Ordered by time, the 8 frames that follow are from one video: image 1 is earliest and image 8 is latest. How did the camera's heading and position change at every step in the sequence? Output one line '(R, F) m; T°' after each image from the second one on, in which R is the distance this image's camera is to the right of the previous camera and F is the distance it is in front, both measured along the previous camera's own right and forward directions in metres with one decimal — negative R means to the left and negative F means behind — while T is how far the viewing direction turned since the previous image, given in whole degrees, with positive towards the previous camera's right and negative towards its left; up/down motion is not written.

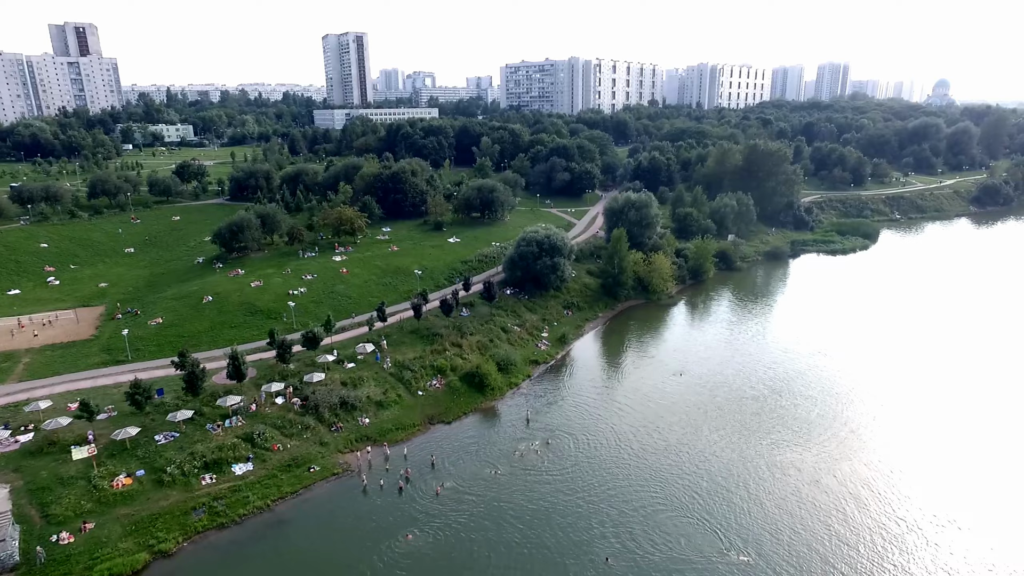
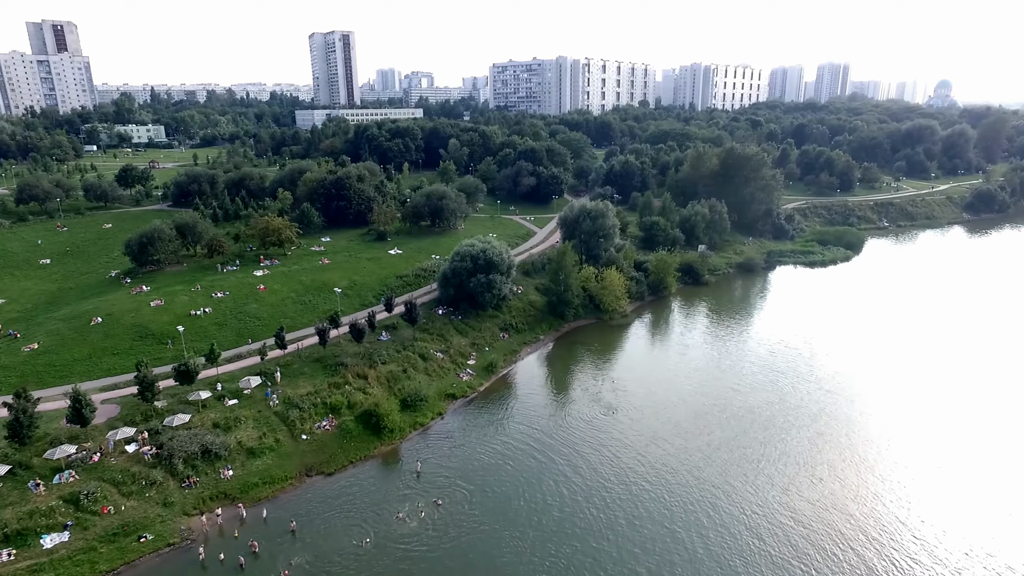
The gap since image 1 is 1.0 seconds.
(+5.3, +4.7) m; 0°
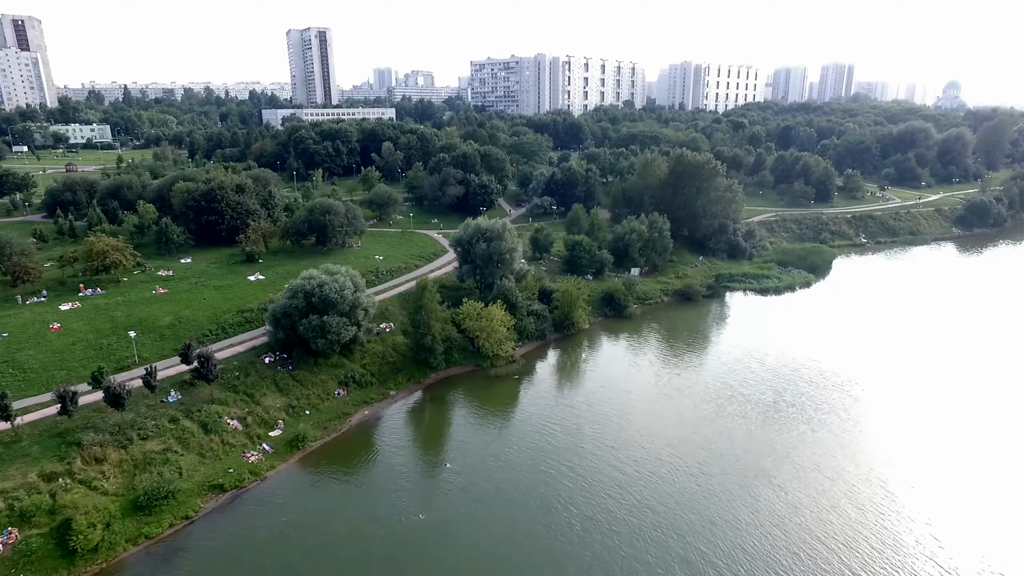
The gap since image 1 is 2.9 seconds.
(+10.0, +9.1) m; -1°
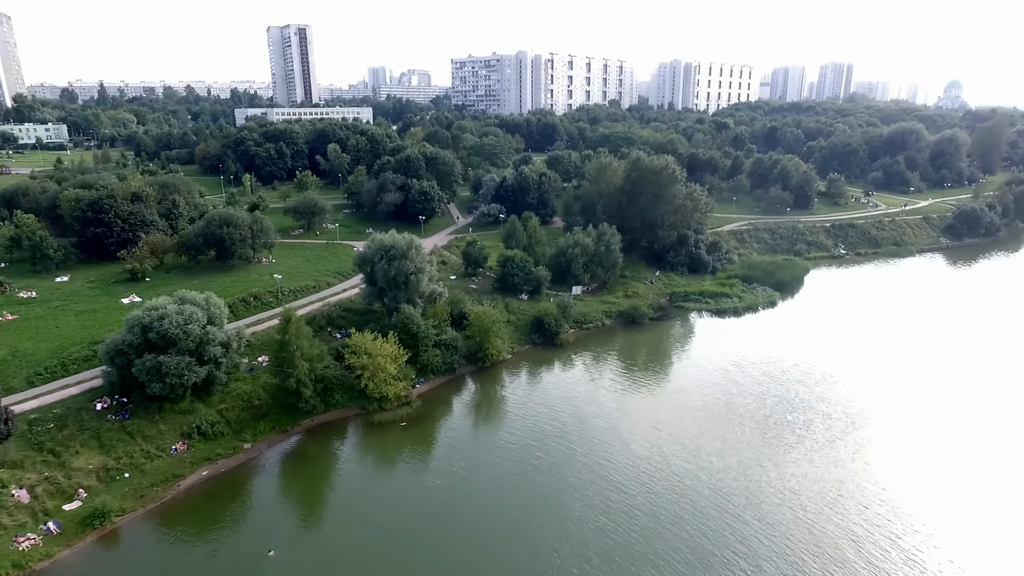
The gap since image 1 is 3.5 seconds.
(+6.4, +6.1) m; 0°
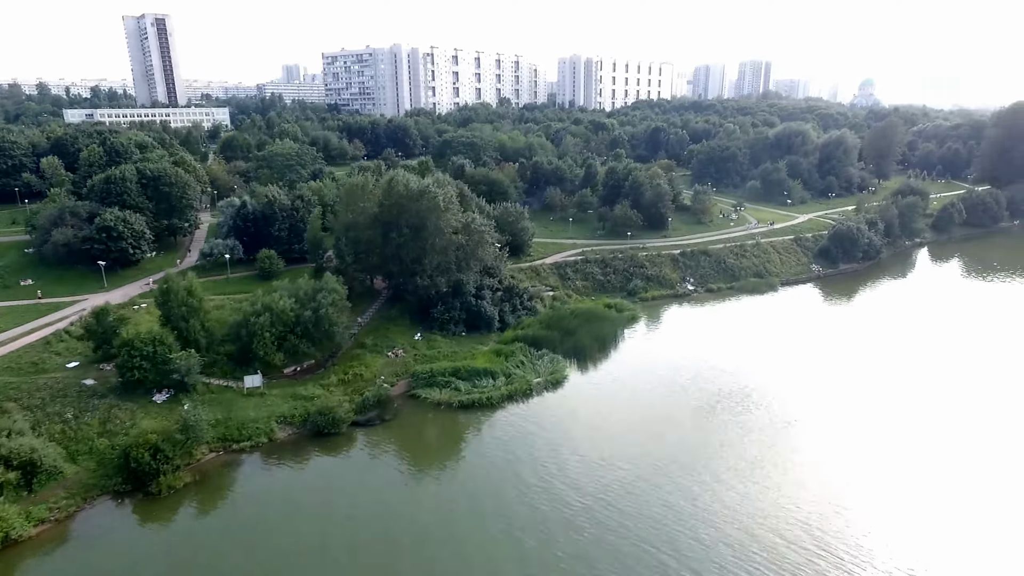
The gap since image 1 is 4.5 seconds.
(+17.6, +16.1) m; +5°
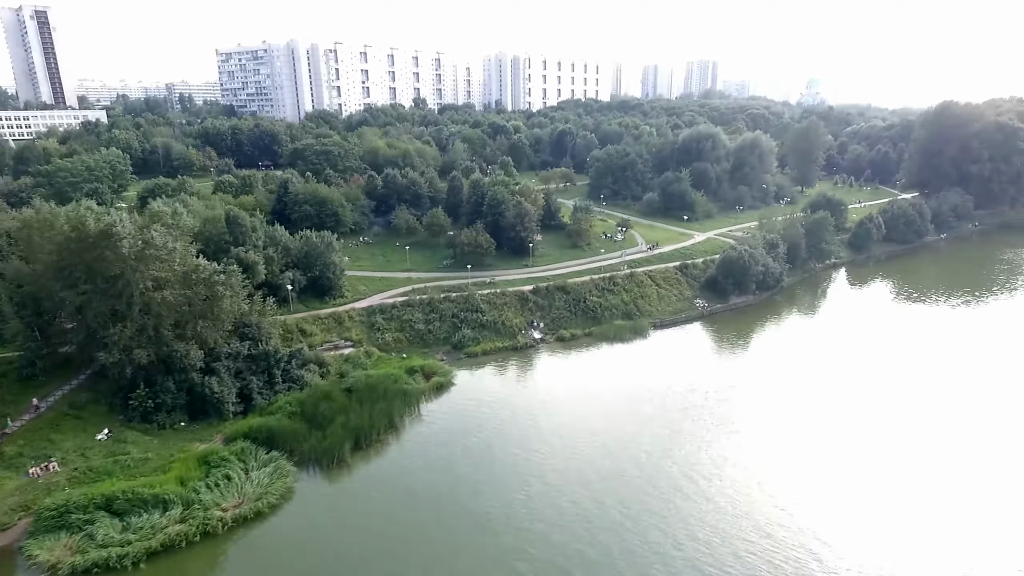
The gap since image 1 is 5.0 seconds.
(+12.6, +11.7) m; +3°
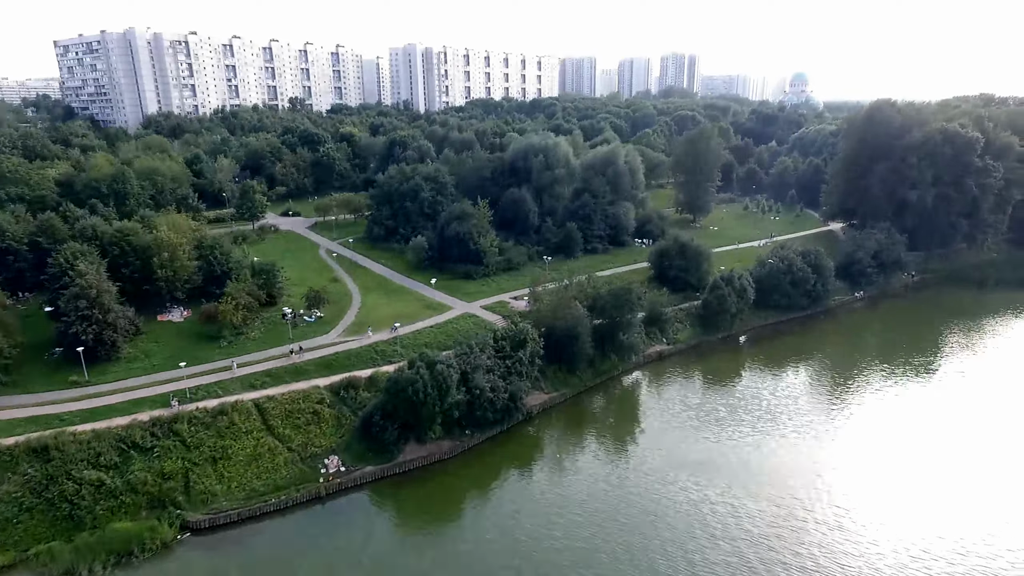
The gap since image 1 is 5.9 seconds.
(+25.0, +23.2) m; -1°
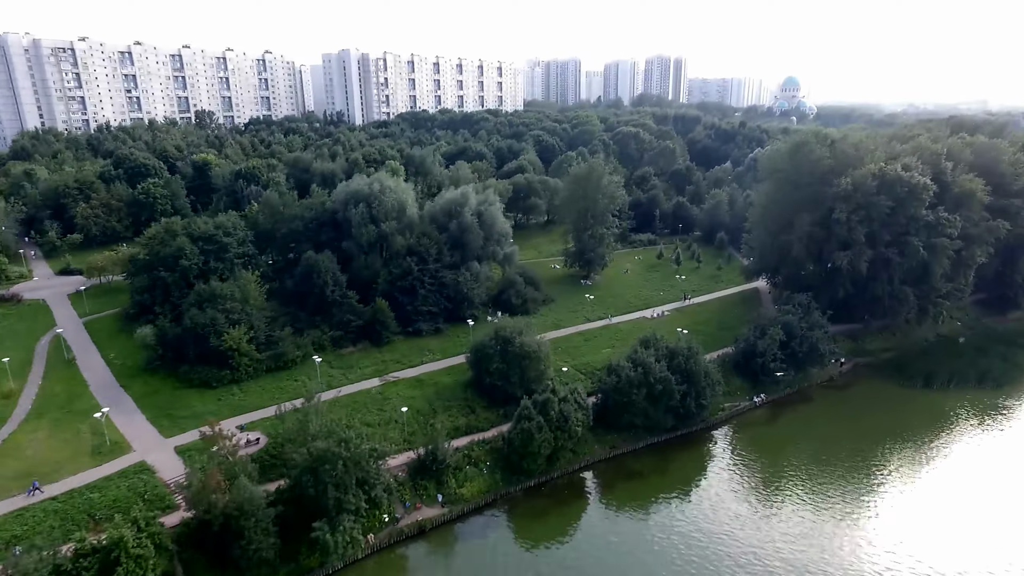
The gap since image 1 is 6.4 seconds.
(+14.8, +13.6) m; -1°
